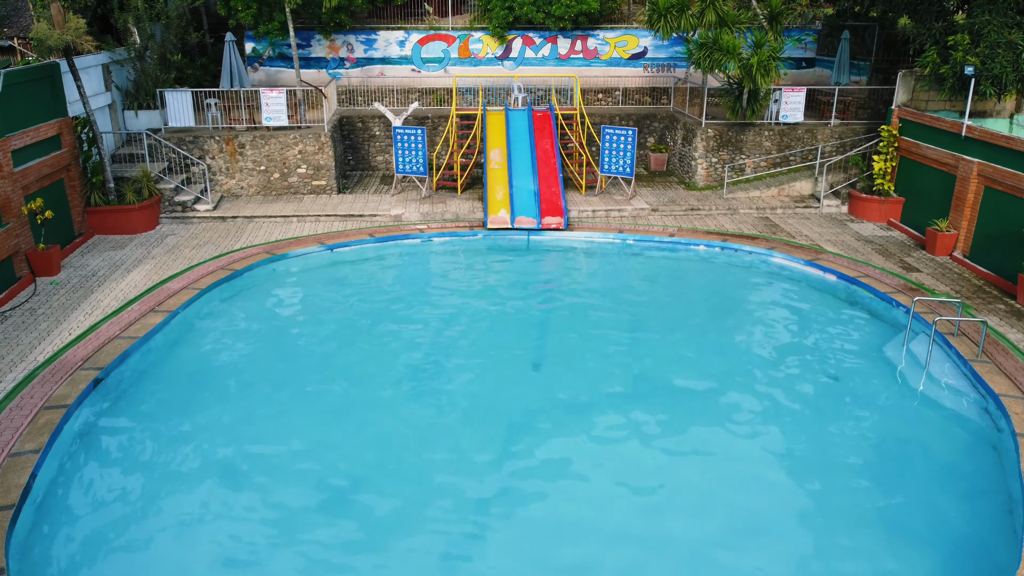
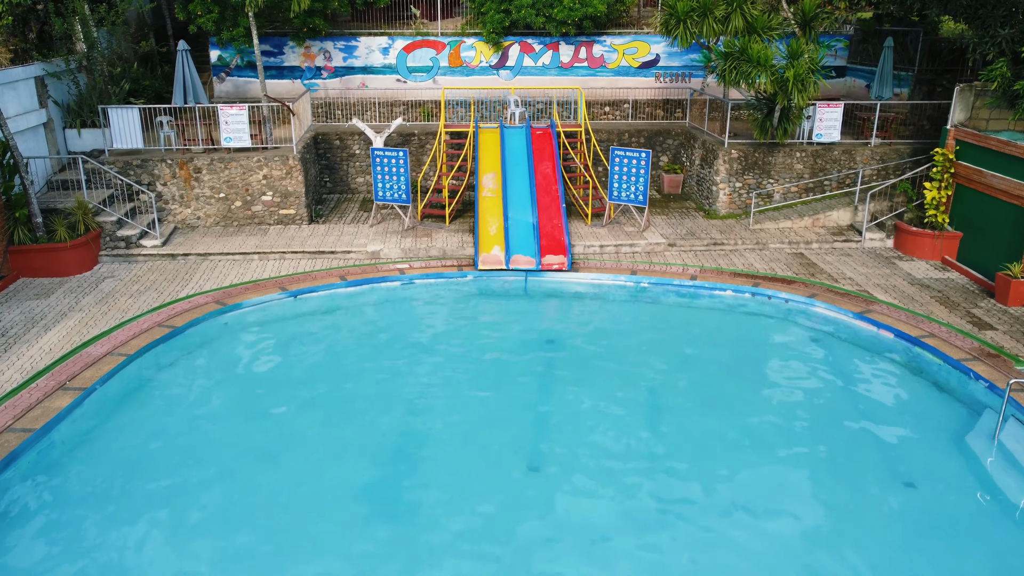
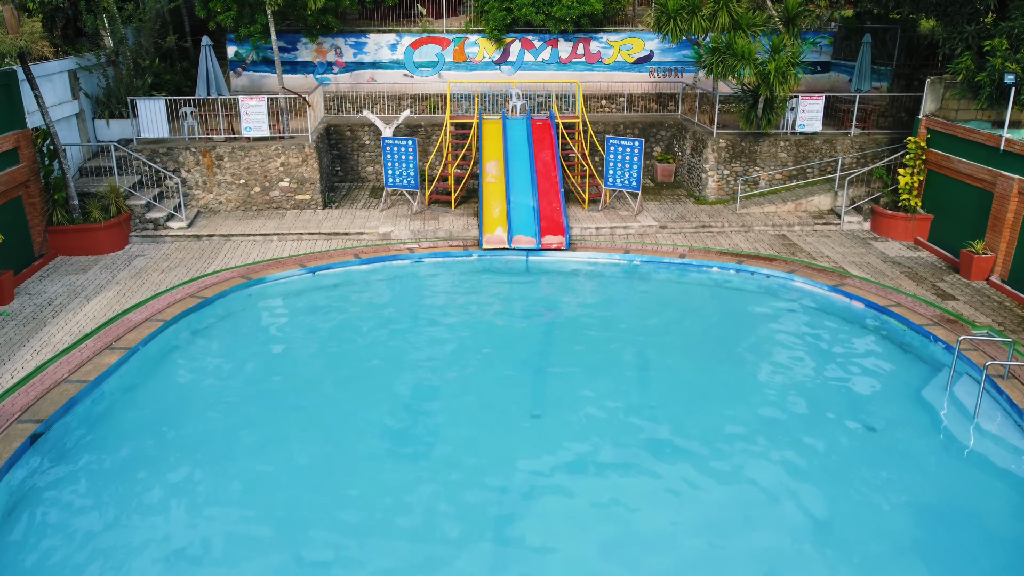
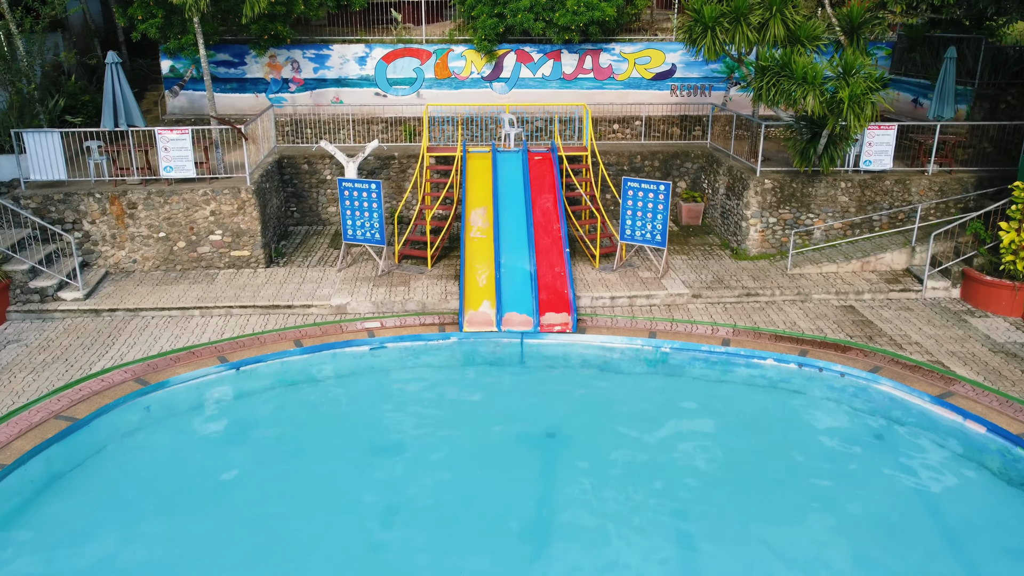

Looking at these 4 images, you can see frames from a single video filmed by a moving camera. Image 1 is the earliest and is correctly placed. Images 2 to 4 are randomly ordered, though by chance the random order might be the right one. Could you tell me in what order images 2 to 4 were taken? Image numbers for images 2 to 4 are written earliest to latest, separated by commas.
3, 2, 4
